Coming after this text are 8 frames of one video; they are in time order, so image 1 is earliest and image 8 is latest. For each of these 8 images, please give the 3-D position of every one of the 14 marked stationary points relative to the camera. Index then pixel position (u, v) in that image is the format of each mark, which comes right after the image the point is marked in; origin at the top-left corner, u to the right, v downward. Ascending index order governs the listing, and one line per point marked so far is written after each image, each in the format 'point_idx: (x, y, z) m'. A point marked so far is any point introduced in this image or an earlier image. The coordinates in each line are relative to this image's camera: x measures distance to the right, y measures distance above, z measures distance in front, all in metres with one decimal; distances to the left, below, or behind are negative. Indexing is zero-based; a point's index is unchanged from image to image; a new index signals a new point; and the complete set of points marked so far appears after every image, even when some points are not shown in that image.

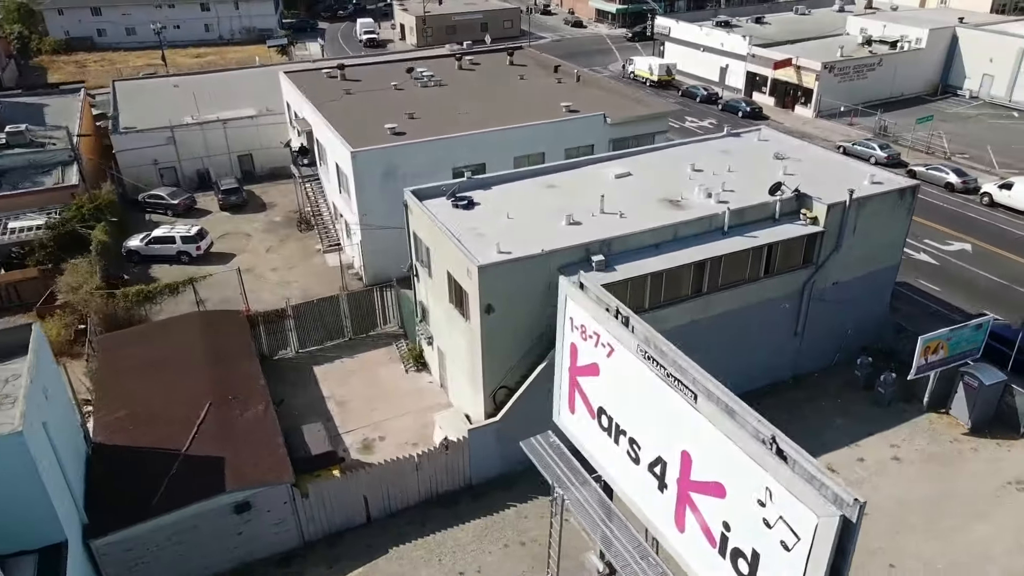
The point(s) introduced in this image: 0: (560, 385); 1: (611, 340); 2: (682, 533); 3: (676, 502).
0: (+0.9, -1.7, +13.4) m
1: (+1.6, -0.8, +11.5) m
2: (+2.5, -3.6, +10.6) m
3: (+2.4, -3.1, +10.7) m
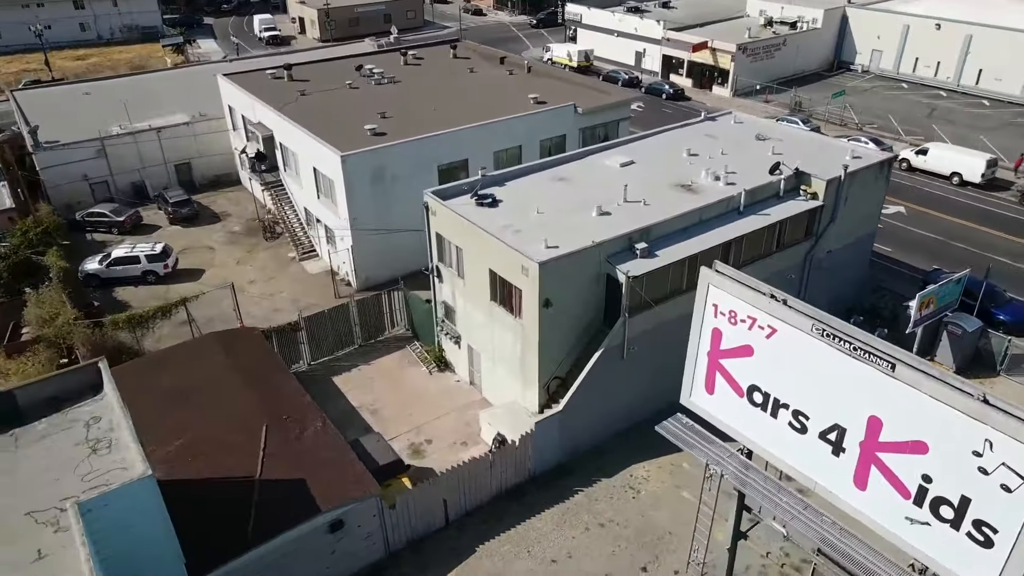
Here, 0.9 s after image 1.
0: (+3.6, -1.5, +14.2) m
1: (+4.4, -0.6, +12.4) m
2: (+5.6, -3.3, +11.8) m
3: (+5.5, -2.8, +11.8) m
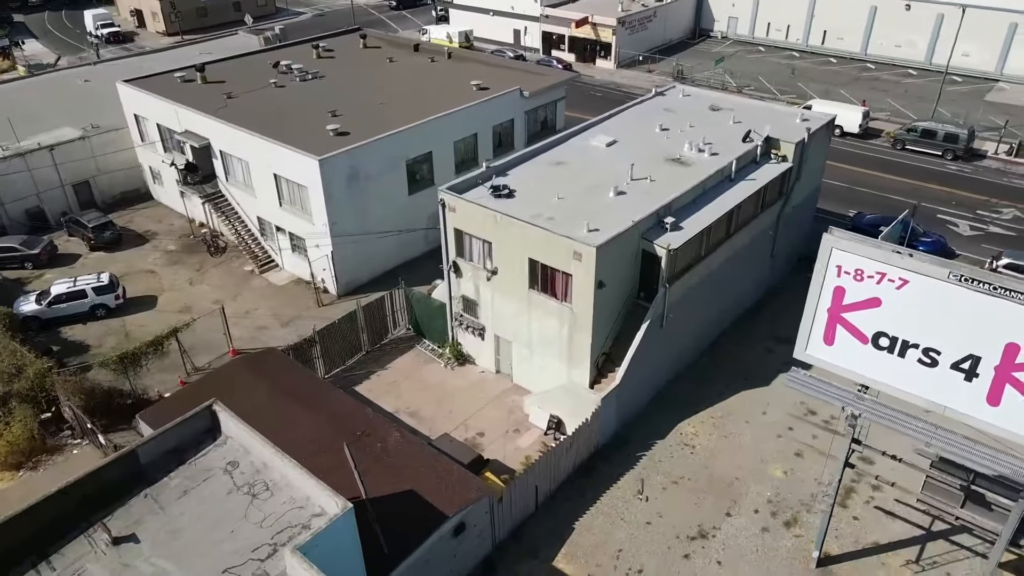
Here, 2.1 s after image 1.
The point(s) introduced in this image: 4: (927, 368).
0: (+6.5, -0.8, +15.9) m
1: (+7.6, +0.3, +14.3) m
2: (+9.2, -2.3, +14.0) m
3: (+9.1, -1.8, +14.0) m
4: (+8.3, -1.6, +14.7) m
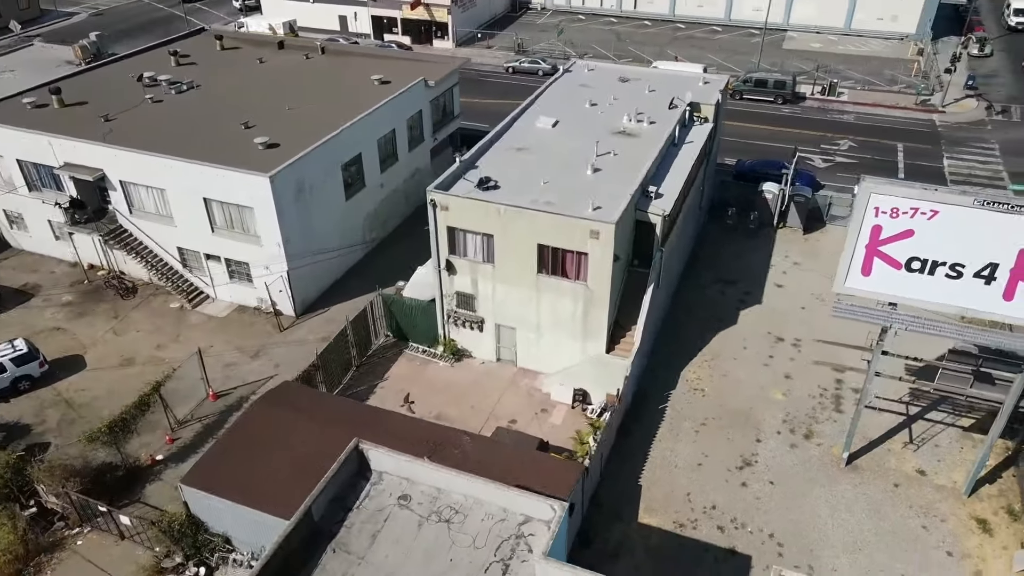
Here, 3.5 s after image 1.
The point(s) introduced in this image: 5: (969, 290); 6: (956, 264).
0: (+8.5, +0.7, +18.6) m
1: (+9.9, +1.9, +17.3) m
2: (+11.9, -0.3, +17.6) m
3: (+11.7, +0.1, +17.5) m
4: (+10.7, +0.2, +17.9) m
5: (+11.1, 0.0, +17.9) m
6: (+10.6, +0.6, +17.7) m
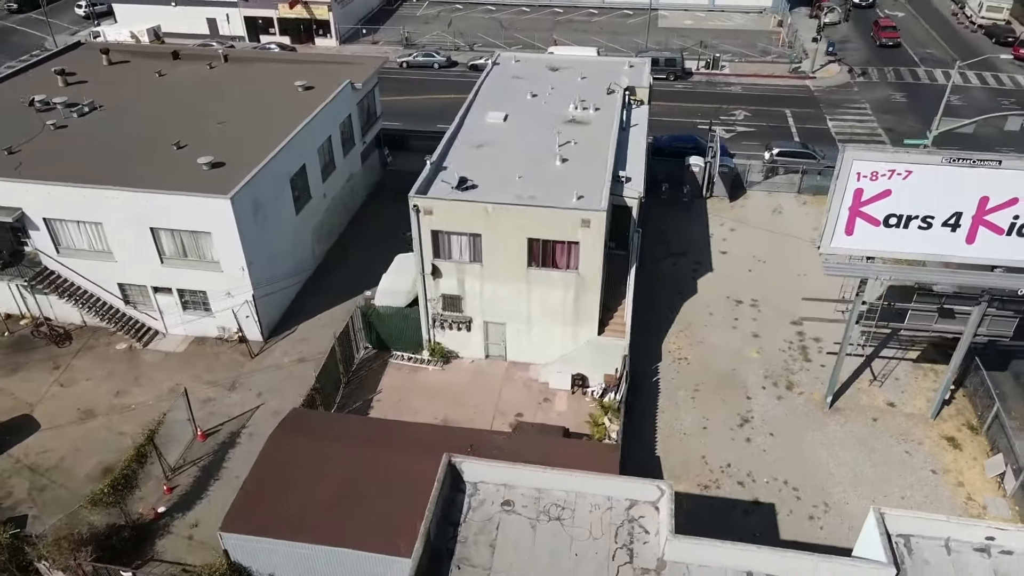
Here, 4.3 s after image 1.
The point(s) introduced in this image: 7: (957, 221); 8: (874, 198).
0: (+9.0, +1.8, +20.4) m
1: (+10.4, +3.2, +19.3) m
2: (+12.5, +1.2, +20.1) m
3: (+12.3, +1.6, +19.9) m
4: (+11.3, +1.5, +20.1) m
5: (+11.6, +1.4, +20.2) m
6: (+11.2, +1.9, +19.9) m
7: (+12.0, +1.8, +19.8) m
8: (+9.7, +2.4, +19.9) m
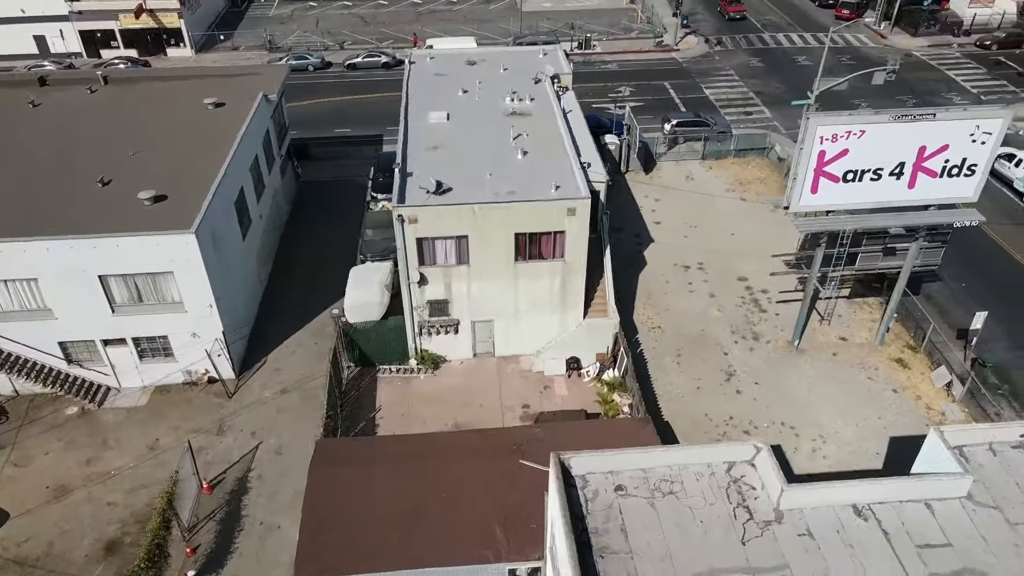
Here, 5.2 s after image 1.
0: (+8.9, +3.2, +22.6) m
1: (+10.3, +4.7, +21.8) m
2: (+12.5, +3.1, +23.0) m
3: (+12.3, +3.4, +22.8) m
4: (+11.2, +3.3, +22.8) m
5: (+11.6, +3.1, +22.9) m
6: (+11.2, +3.6, +22.5) m
7: (+11.9, +3.6, +22.6) m
8: (+9.7, +3.9, +22.2) m
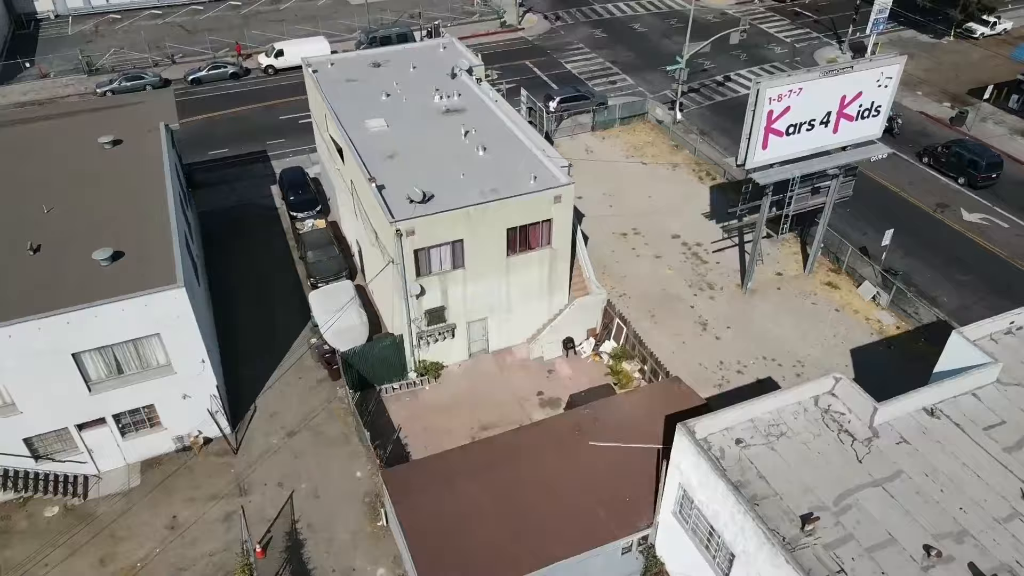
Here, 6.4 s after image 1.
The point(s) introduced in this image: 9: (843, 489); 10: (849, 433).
0: (+8.3, +4.9, +25.1) m
1: (+9.6, +6.7, +24.6) m
2: (+11.7, +5.5, +26.4) m
3: (+11.4, +5.8, +26.1) m
4: (+10.4, +5.4, +25.9) m
5: (+10.8, +5.4, +26.1) m
6: (+10.4, +5.8, +25.6) m
7: (+11.1, +5.9, +25.9) m
8: (+9.0, +5.8, +24.9) m
9: (+7.0, -4.3, +15.6) m
10: (+7.6, -3.3, +16.8) m
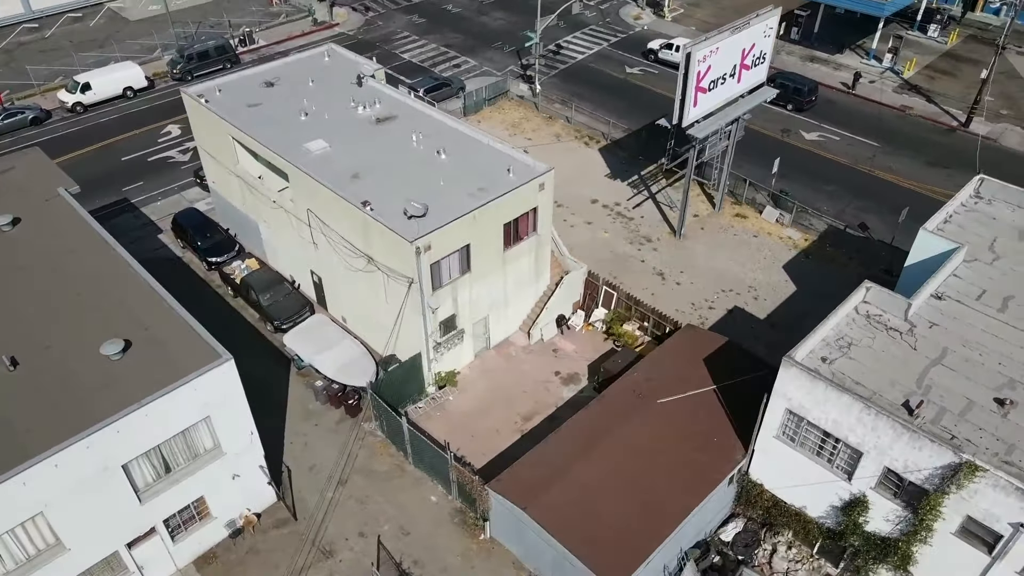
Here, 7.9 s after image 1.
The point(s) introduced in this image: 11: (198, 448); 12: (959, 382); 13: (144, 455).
0: (+6.7, +7.0, +27.8) m
1: (+7.7, +9.0, +27.5) m
2: (+9.3, +8.3, +29.9) m
3: (+9.2, +8.5, +29.6) m
4: (+8.4, +7.9, +29.1) m
5: (+8.7, +8.0, +29.4) m
6: (+8.3, +8.3, +28.8) m
7: (+8.9, +8.6, +29.2) m
8: (+7.3, +8.0, +27.7) m
9: (+10.4, -2.2, +18.9) m
10: (+10.4, -1.1, +20.1) m
11: (-8.3, -4.3, +19.5) m
12: (+11.3, -2.4, +18.7) m
13: (-9.1, -4.1, +18.2) m
